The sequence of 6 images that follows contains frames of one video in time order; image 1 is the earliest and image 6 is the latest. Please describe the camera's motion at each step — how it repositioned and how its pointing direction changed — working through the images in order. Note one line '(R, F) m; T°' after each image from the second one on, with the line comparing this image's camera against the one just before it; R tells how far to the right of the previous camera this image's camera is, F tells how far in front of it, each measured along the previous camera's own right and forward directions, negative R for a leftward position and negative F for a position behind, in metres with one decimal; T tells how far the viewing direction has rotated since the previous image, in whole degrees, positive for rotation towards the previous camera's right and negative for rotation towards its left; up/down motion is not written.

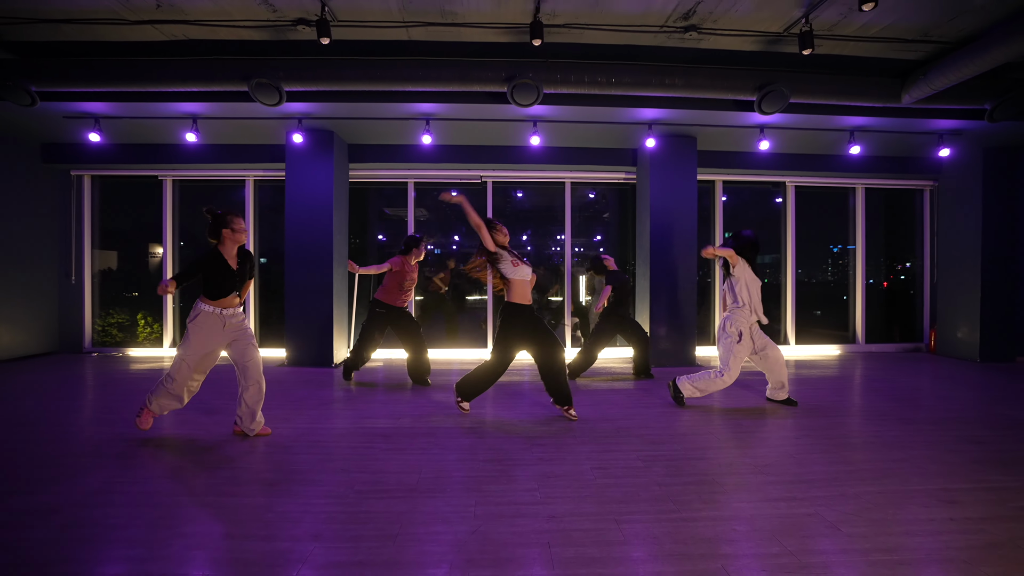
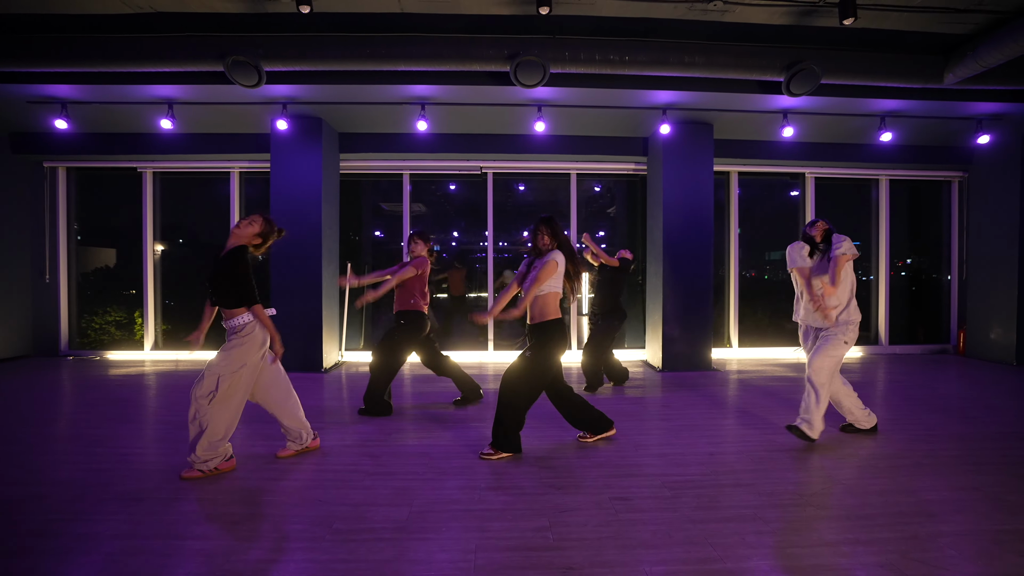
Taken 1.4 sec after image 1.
(0.0, +0.4) m; 0°
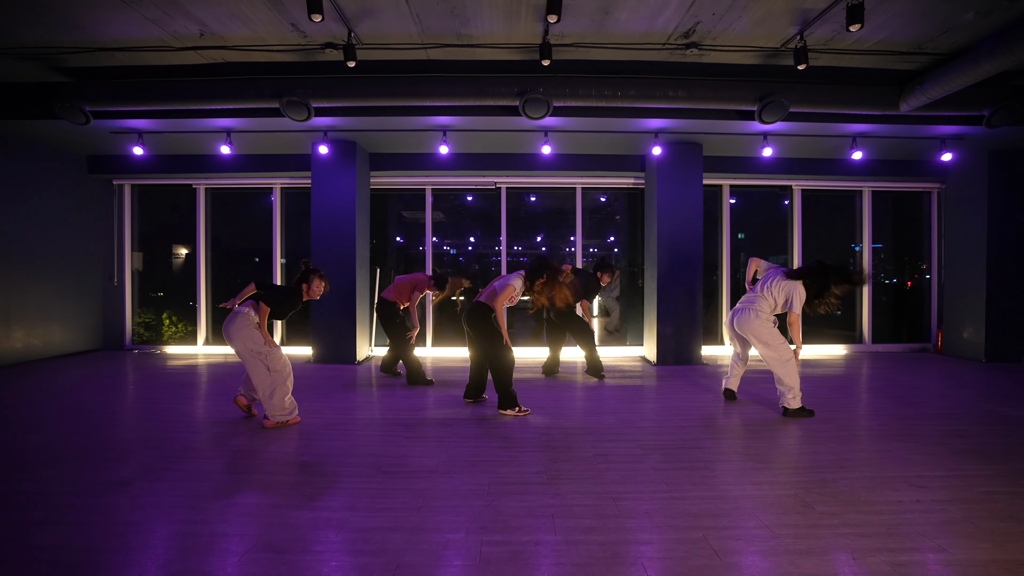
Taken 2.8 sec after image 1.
(+0.1, -0.7) m; -2°
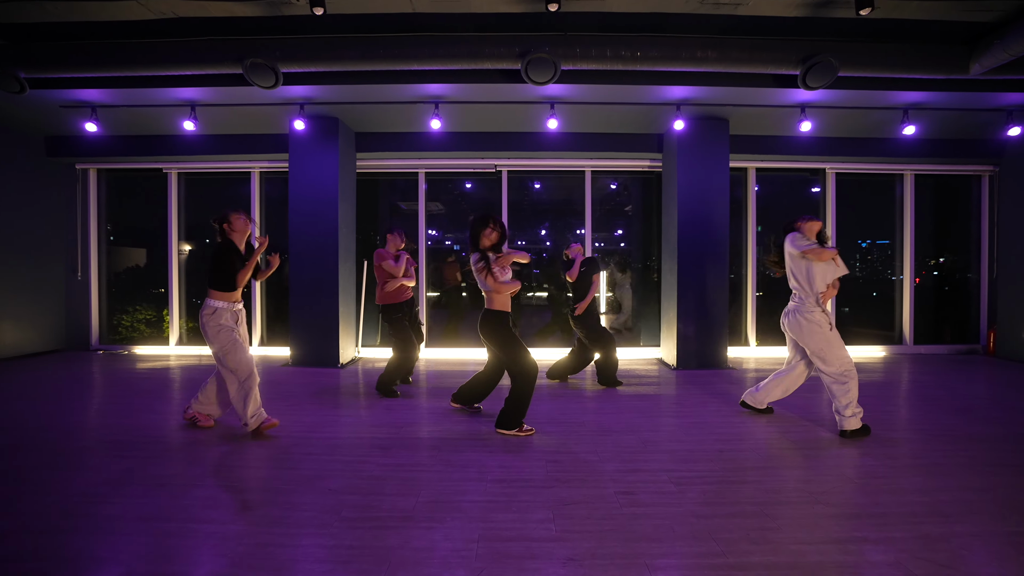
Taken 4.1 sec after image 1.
(0.0, +0.6) m; -1°
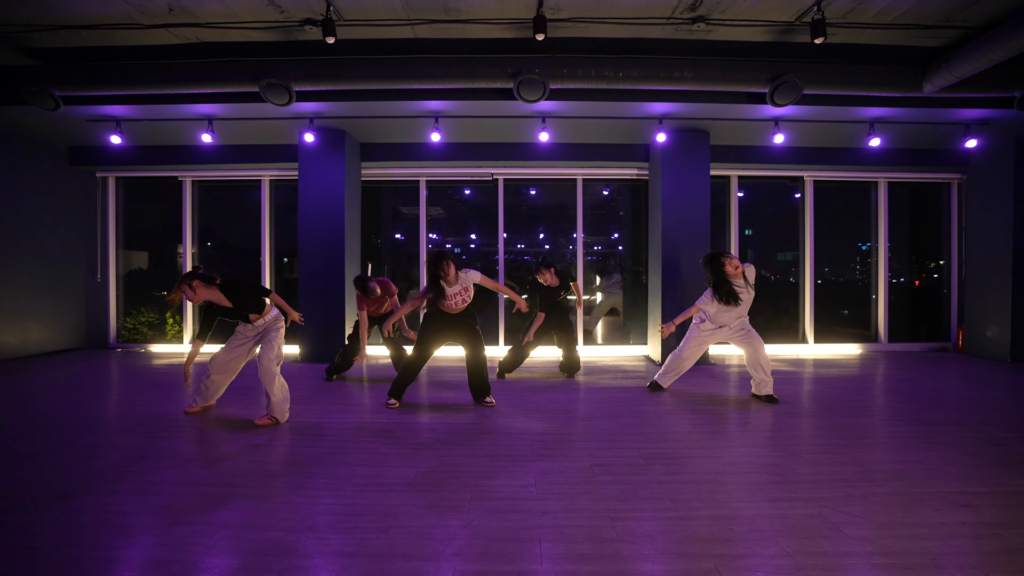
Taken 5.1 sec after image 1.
(+0.1, -0.4) m; 0°
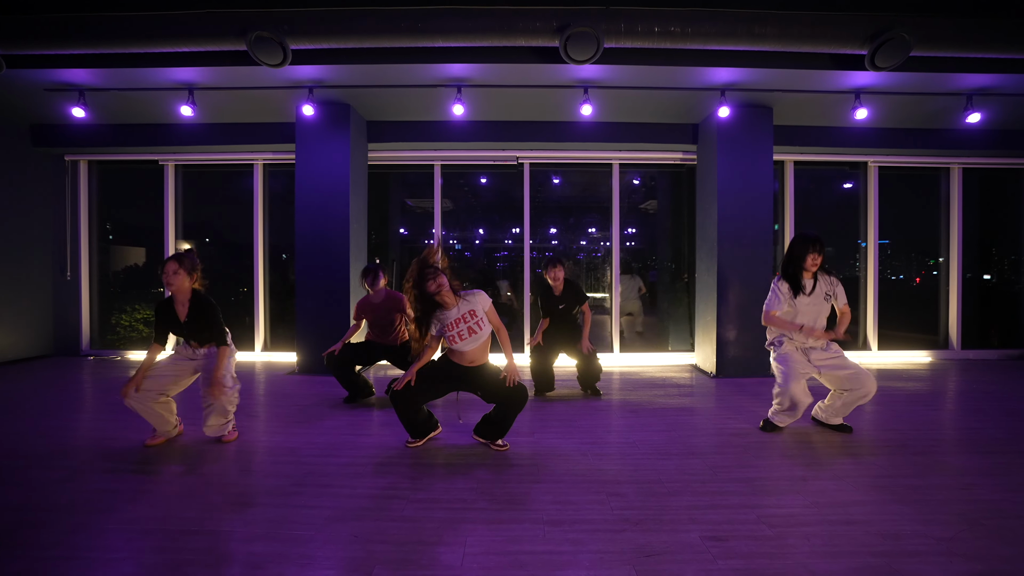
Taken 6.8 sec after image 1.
(-0.3, +0.8) m; 0°
